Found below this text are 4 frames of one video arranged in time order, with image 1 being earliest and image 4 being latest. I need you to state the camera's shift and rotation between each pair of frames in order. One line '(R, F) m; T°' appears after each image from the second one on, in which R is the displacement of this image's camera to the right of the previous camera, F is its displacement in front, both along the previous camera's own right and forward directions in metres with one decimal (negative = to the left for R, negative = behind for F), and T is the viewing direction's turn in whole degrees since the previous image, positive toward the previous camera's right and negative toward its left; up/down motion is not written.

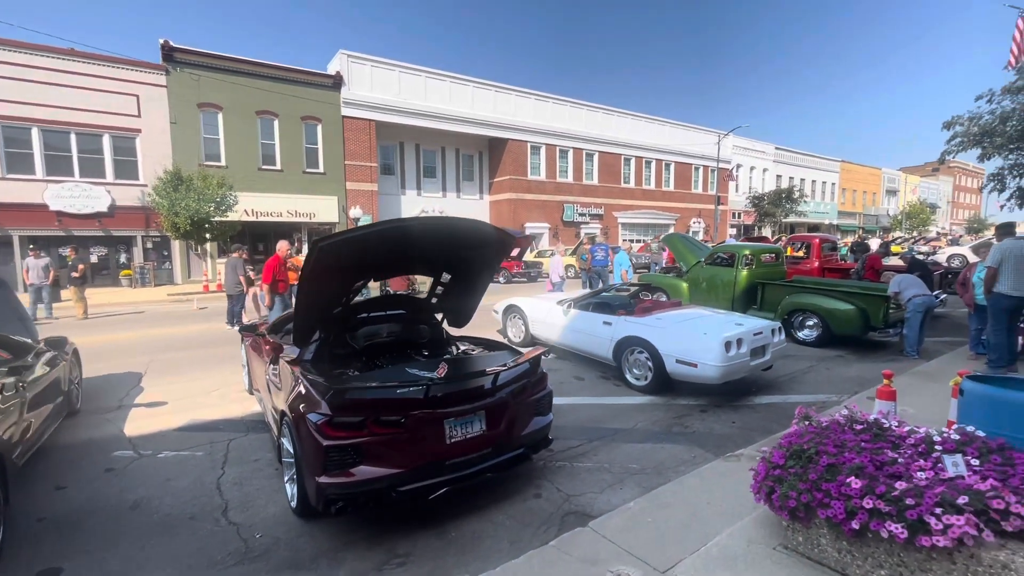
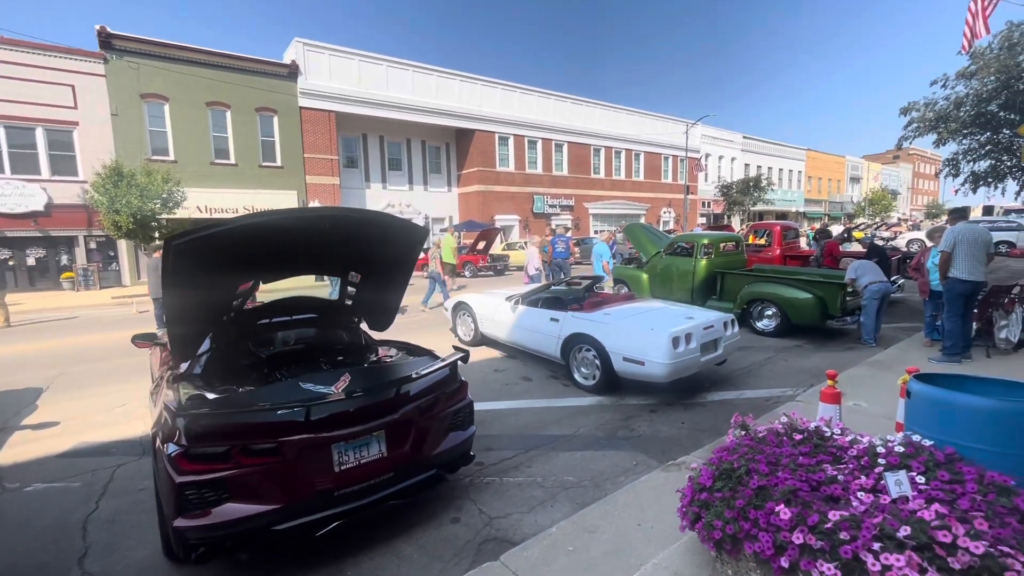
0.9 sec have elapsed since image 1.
(+0.5, +0.4) m; +3°
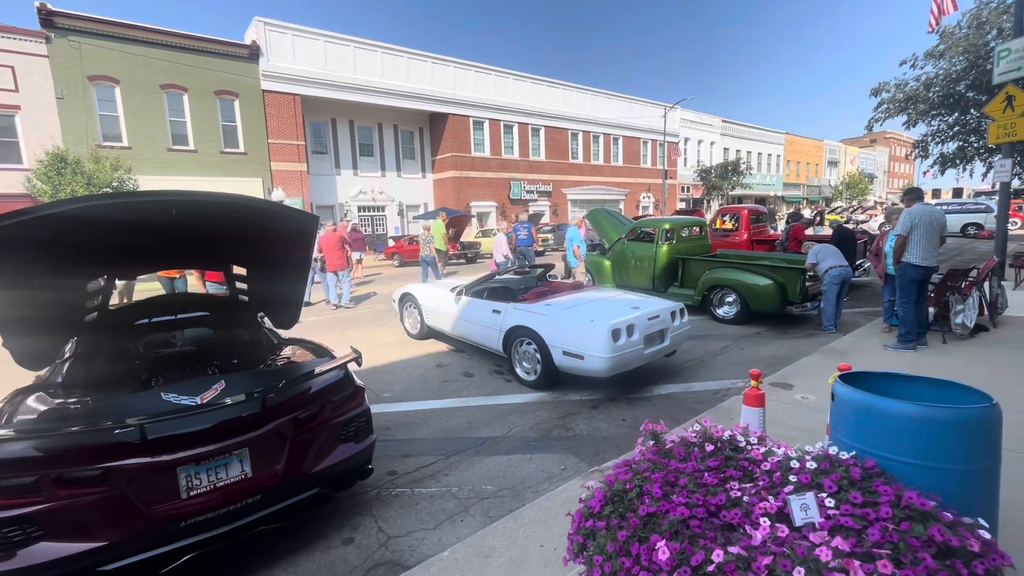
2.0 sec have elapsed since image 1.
(+0.6, +0.4) m; +2°
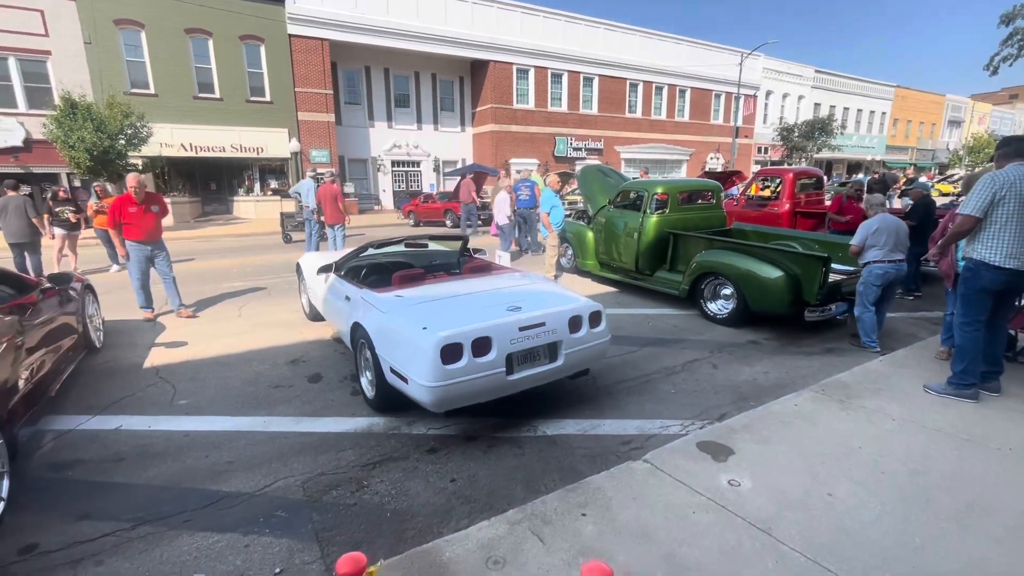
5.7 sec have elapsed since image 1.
(+1.8, +1.7) m; -8°
